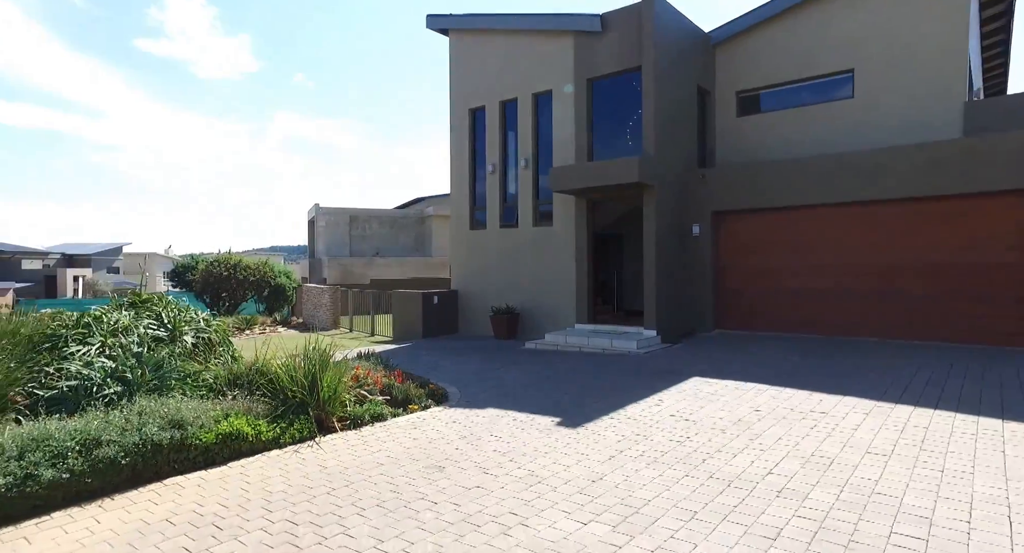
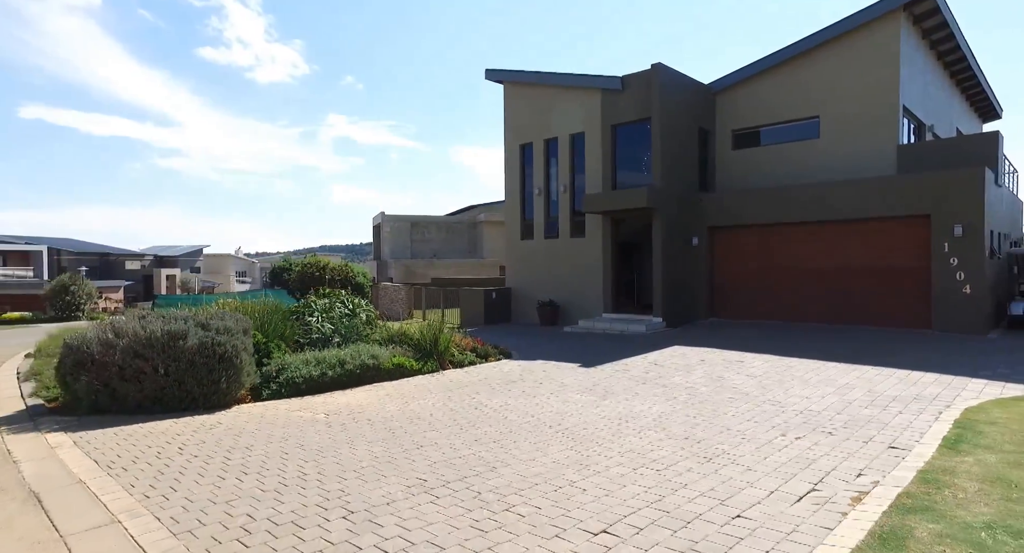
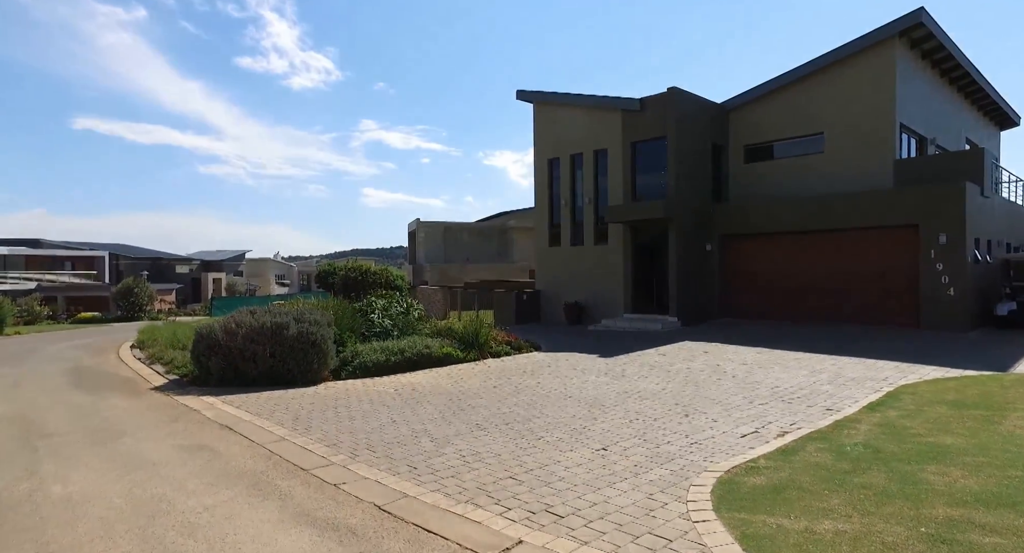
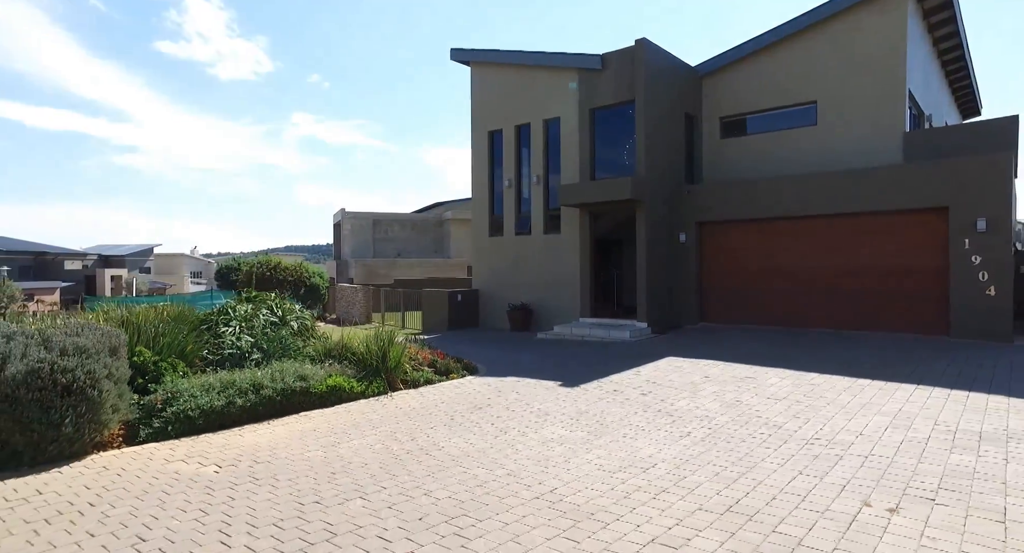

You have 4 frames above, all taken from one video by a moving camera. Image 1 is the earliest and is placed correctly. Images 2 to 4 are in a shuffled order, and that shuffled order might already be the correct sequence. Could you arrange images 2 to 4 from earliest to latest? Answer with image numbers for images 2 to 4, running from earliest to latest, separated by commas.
4, 2, 3
